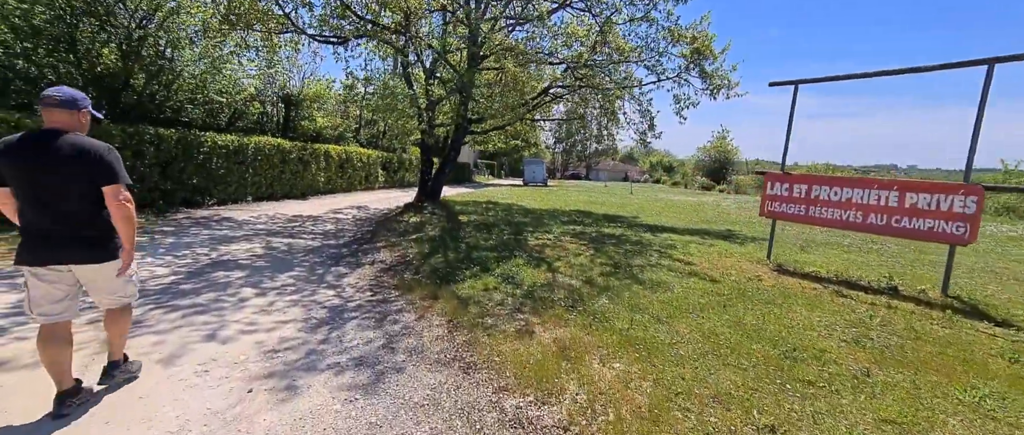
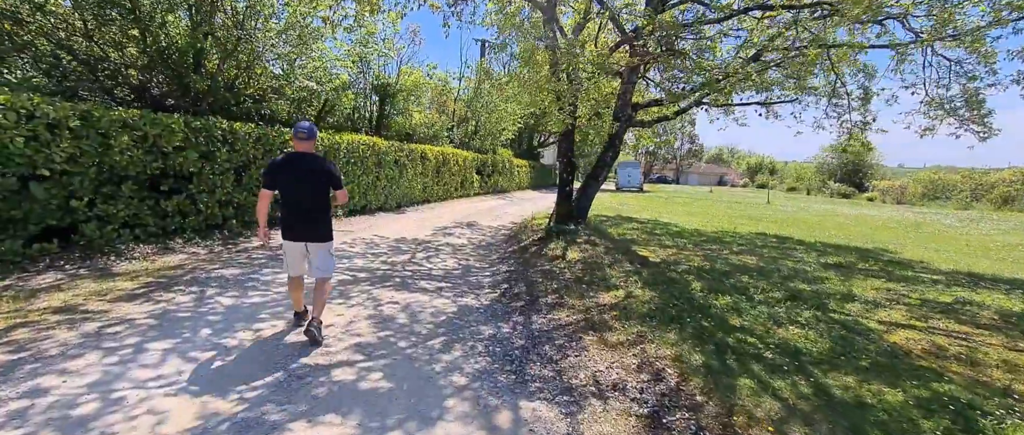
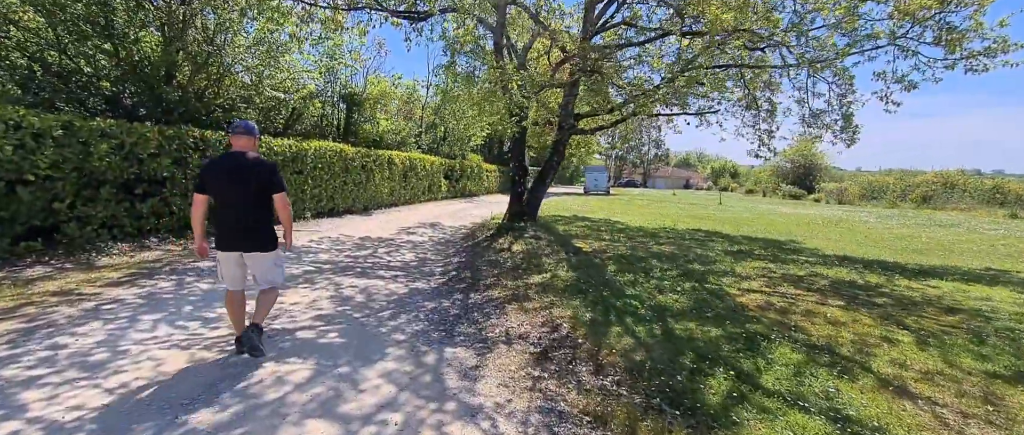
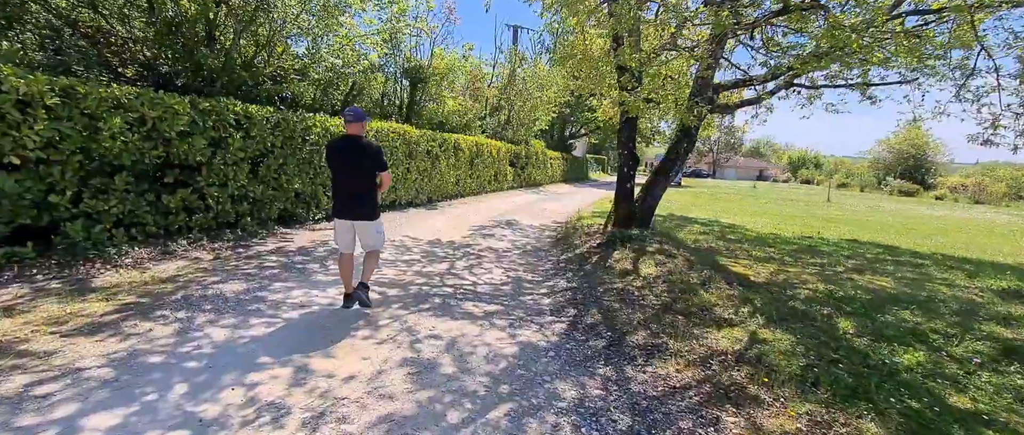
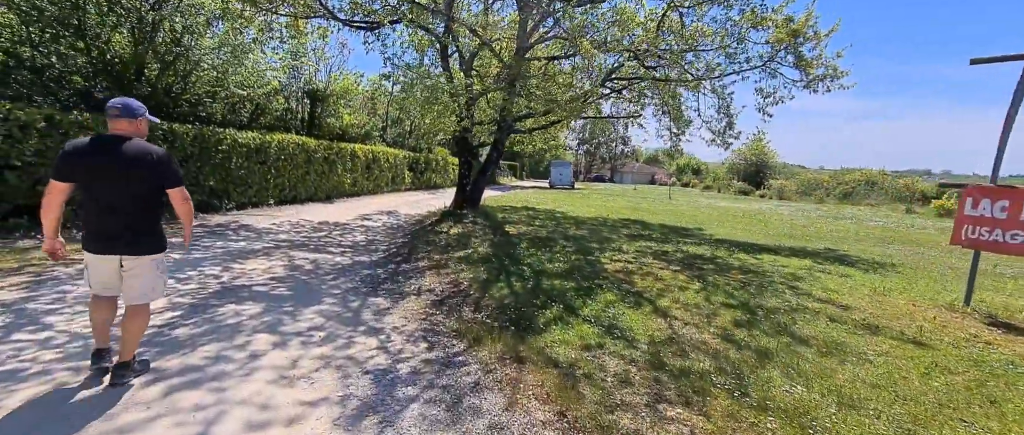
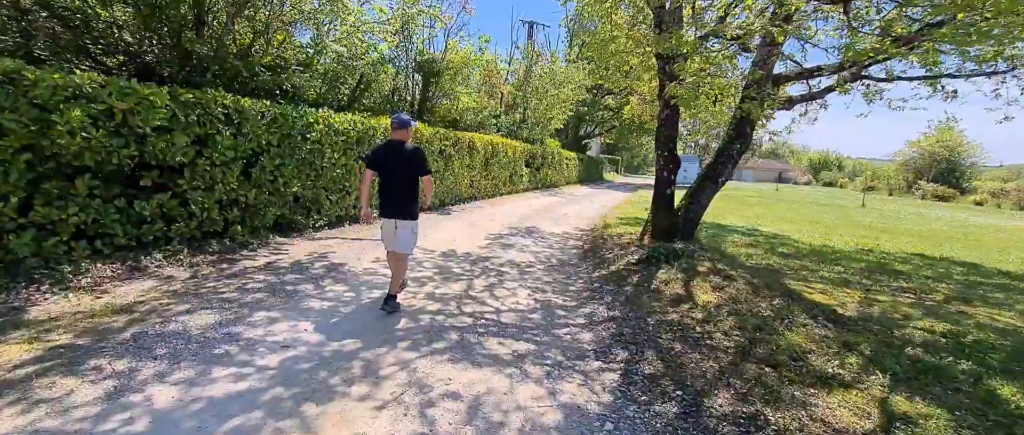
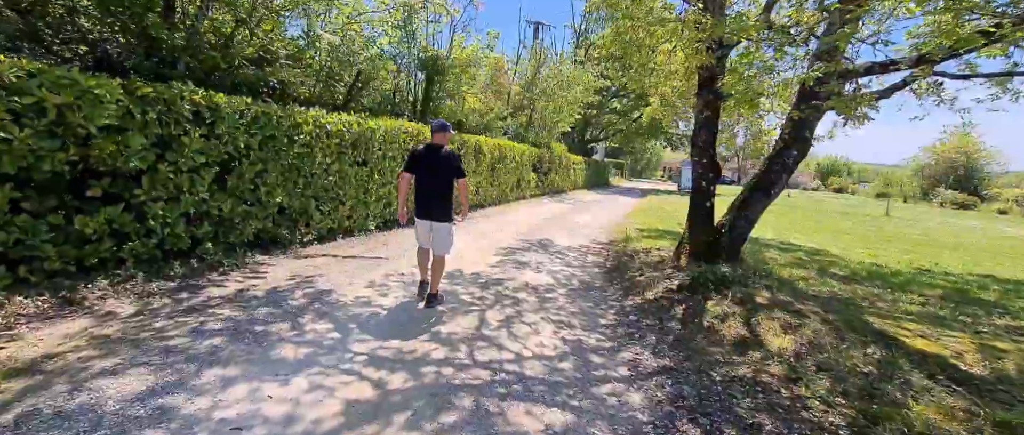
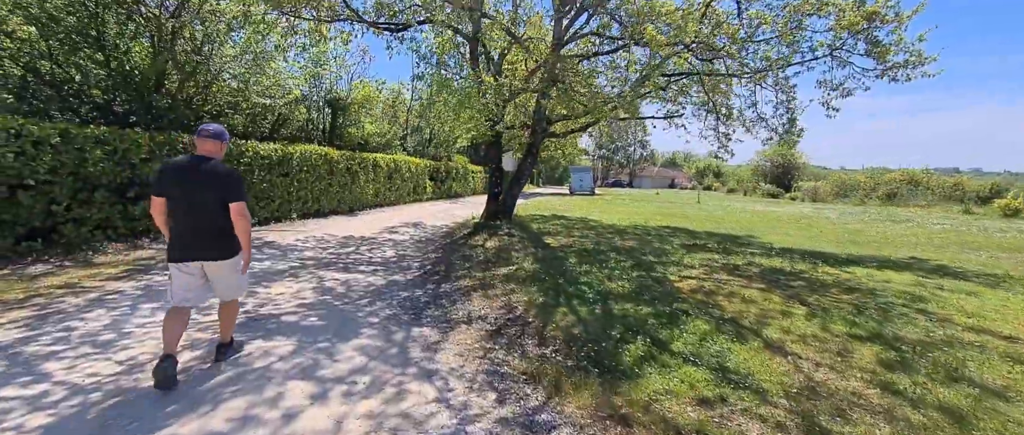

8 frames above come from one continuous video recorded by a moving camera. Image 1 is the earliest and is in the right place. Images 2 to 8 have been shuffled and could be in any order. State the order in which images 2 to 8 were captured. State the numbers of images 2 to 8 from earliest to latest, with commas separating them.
5, 8, 3, 2, 4, 6, 7
